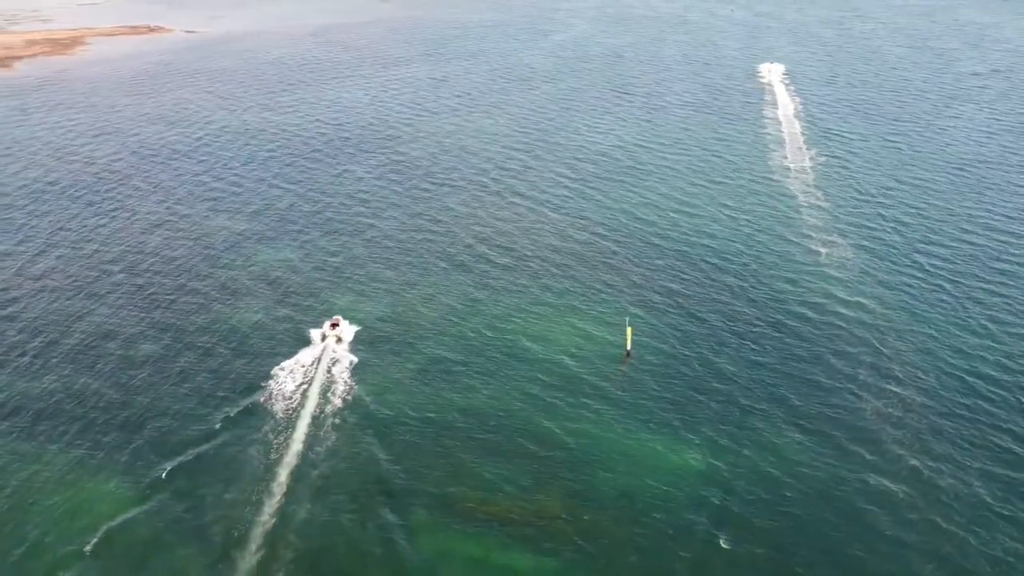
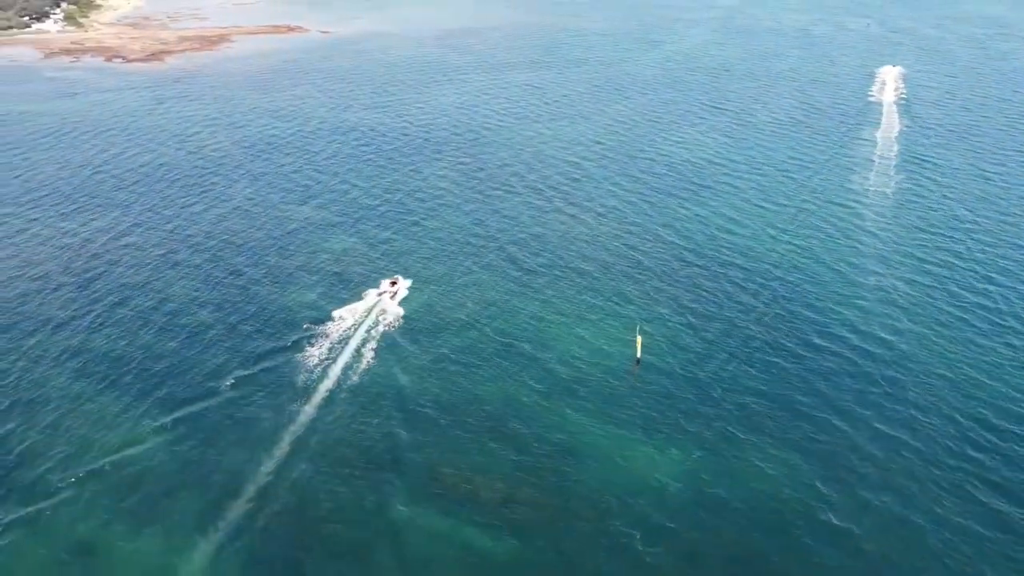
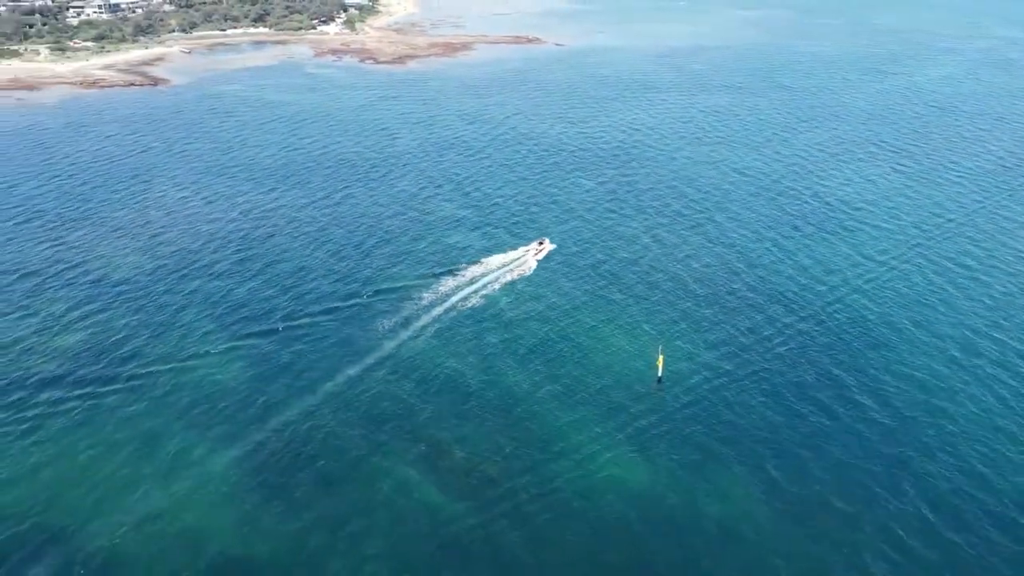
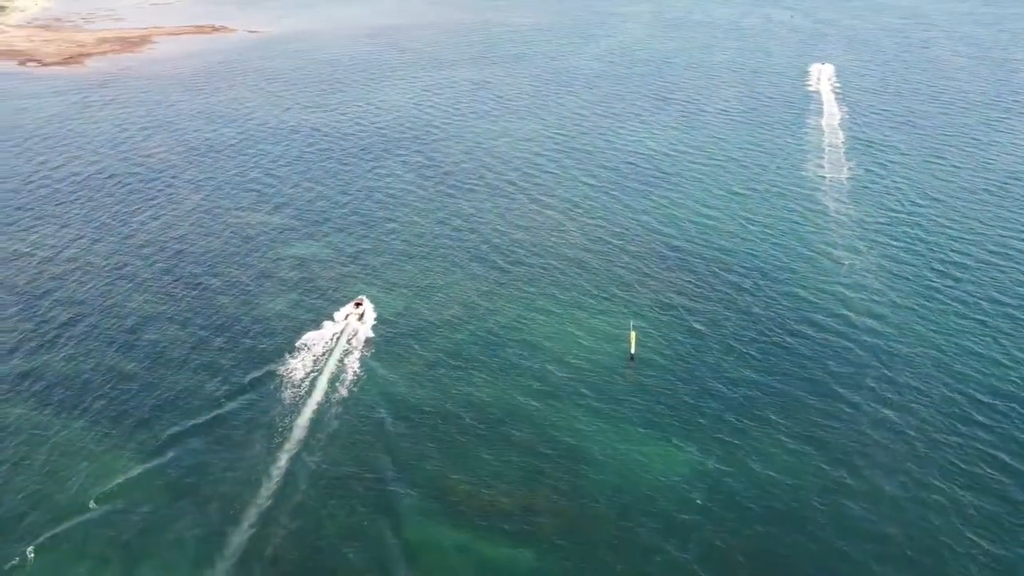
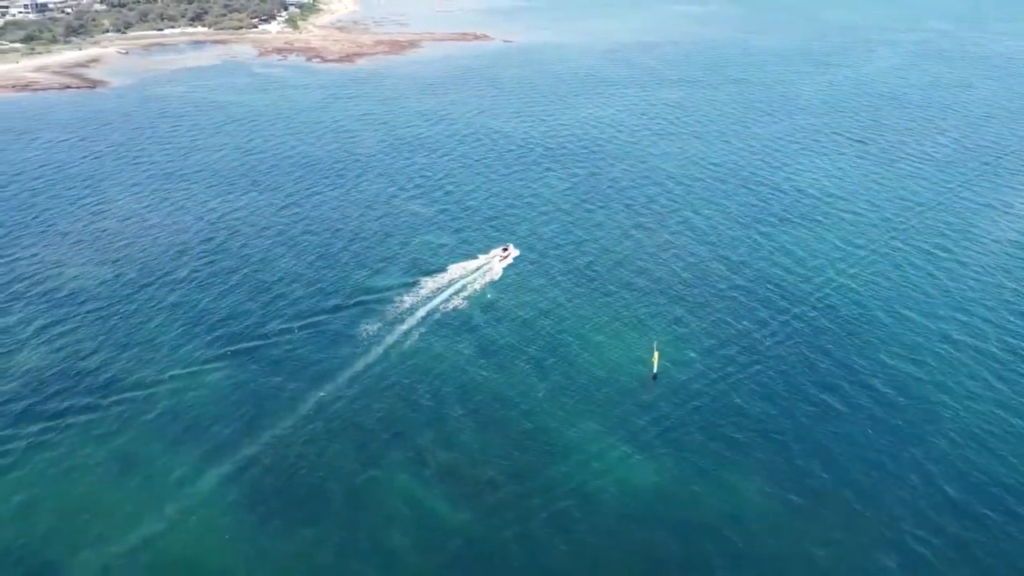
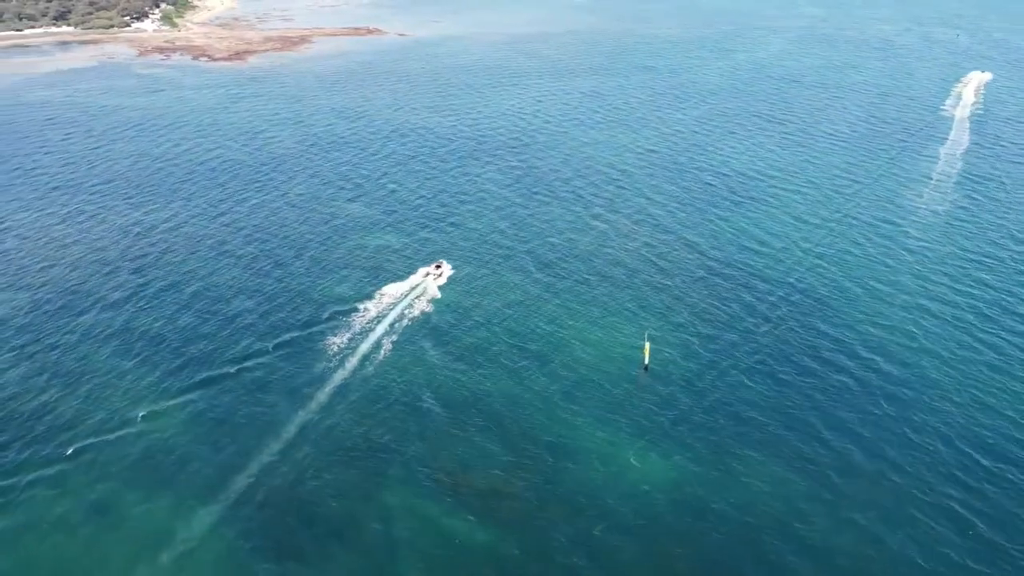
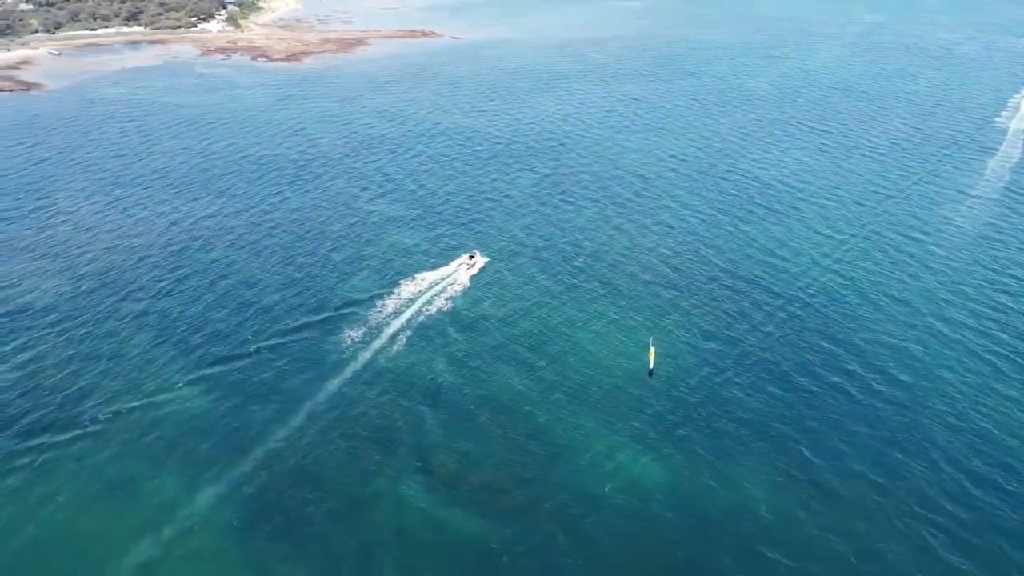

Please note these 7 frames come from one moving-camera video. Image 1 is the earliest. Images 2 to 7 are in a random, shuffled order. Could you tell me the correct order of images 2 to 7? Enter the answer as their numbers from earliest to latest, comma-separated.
4, 2, 6, 7, 5, 3
